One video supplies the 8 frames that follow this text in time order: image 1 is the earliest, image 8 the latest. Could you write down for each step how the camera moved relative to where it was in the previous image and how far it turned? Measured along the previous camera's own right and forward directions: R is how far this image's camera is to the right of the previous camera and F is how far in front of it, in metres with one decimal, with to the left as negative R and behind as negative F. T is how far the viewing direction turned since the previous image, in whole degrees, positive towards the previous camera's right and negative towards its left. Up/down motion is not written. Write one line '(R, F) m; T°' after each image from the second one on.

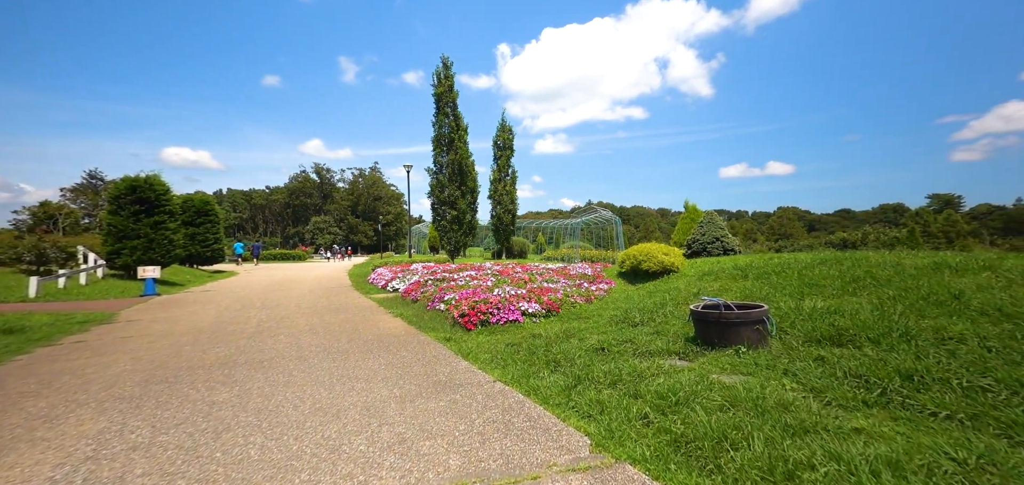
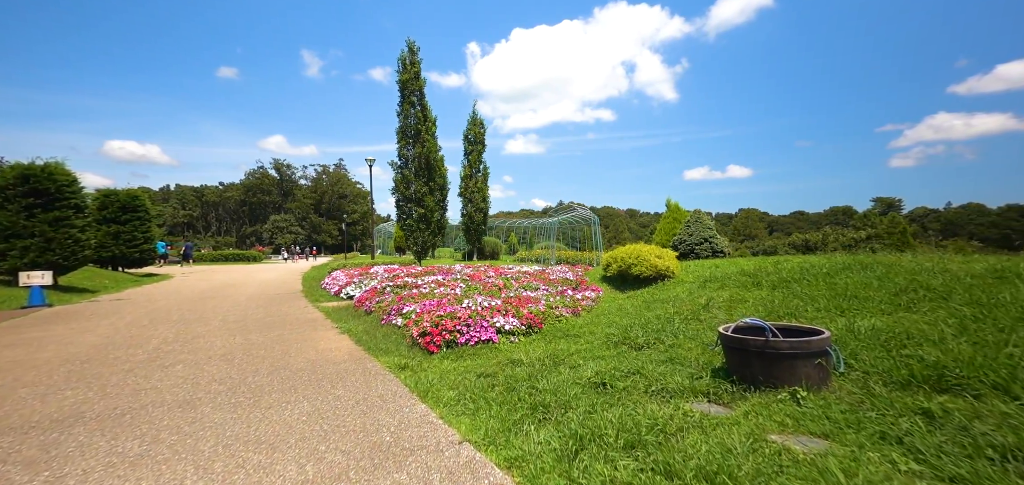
(0.0, +1.4) m; +4°
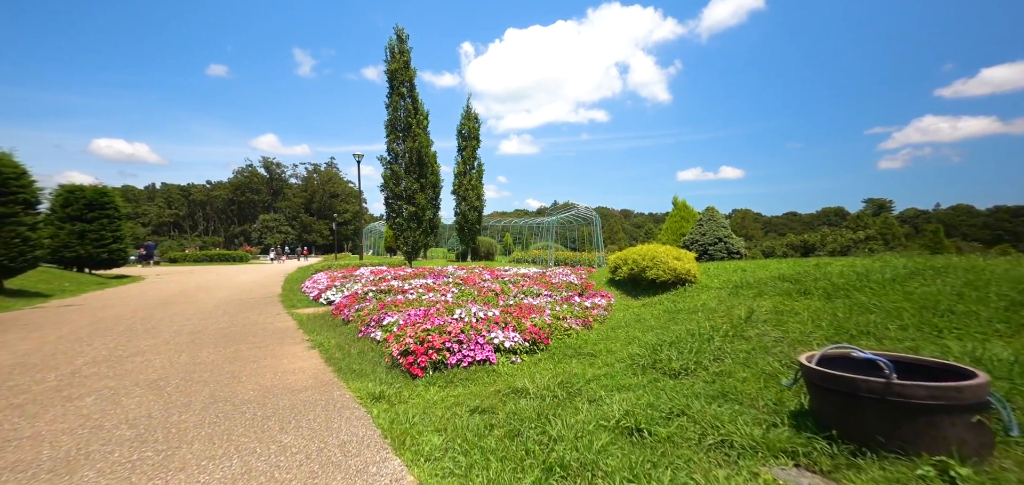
(-0.1, +1.1) m; +1°
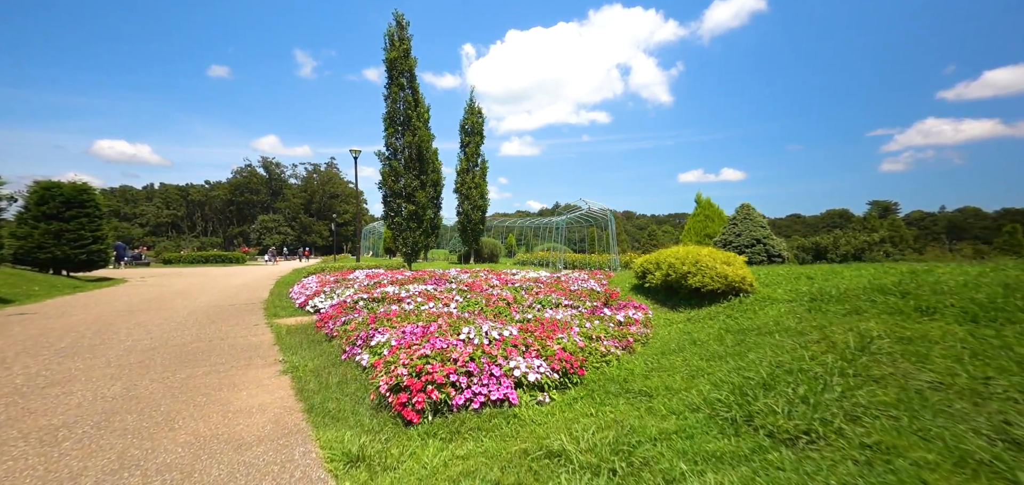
(-0.2, +1.3) m; 0°
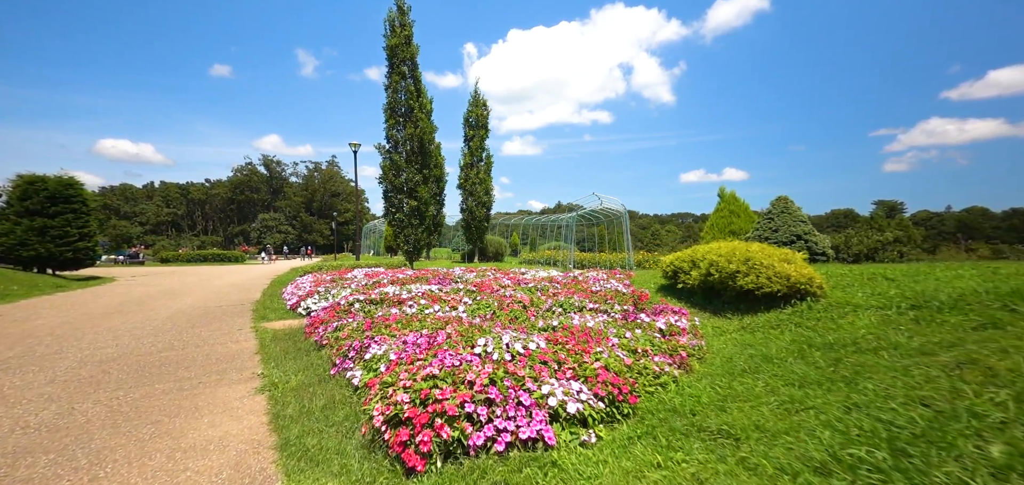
(-0.2, +1.0) m; 0°
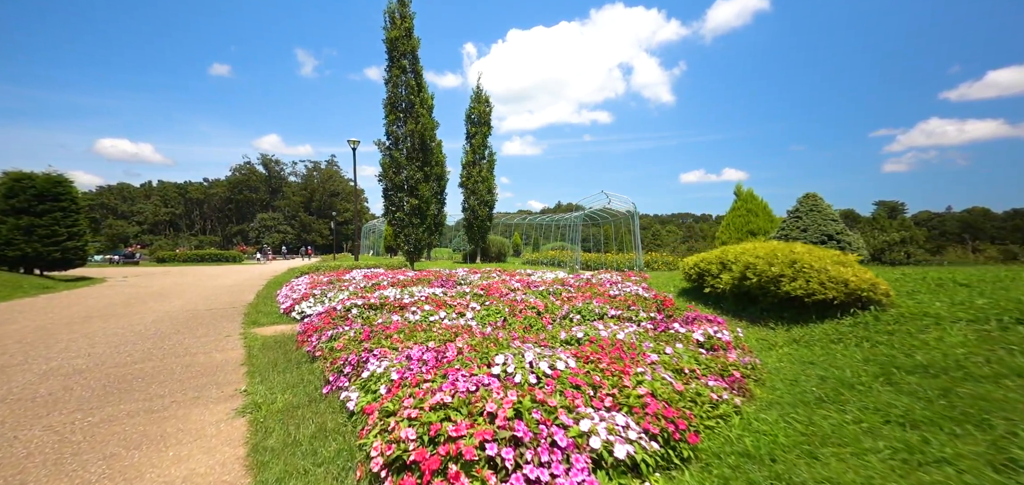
(-0.2, +0.6) m; 0°
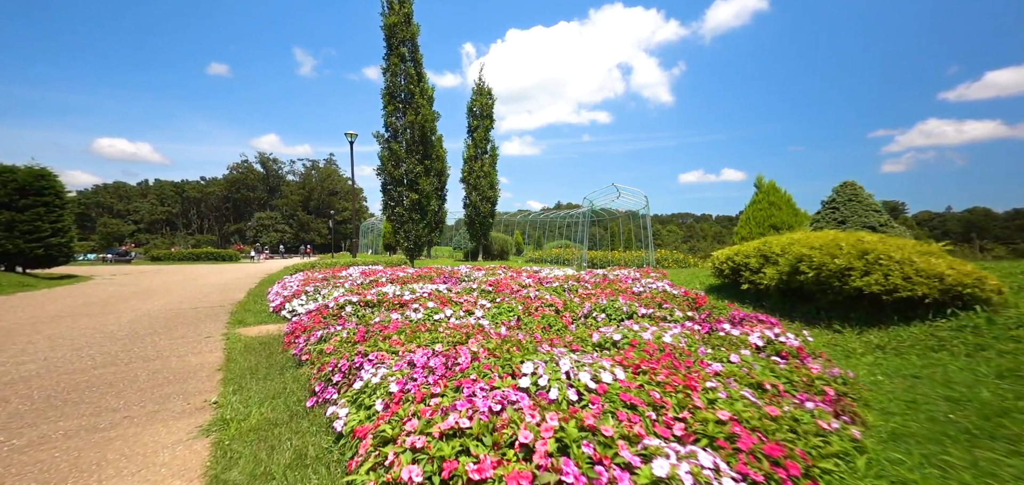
(-0.2, +0.7) m; 0°
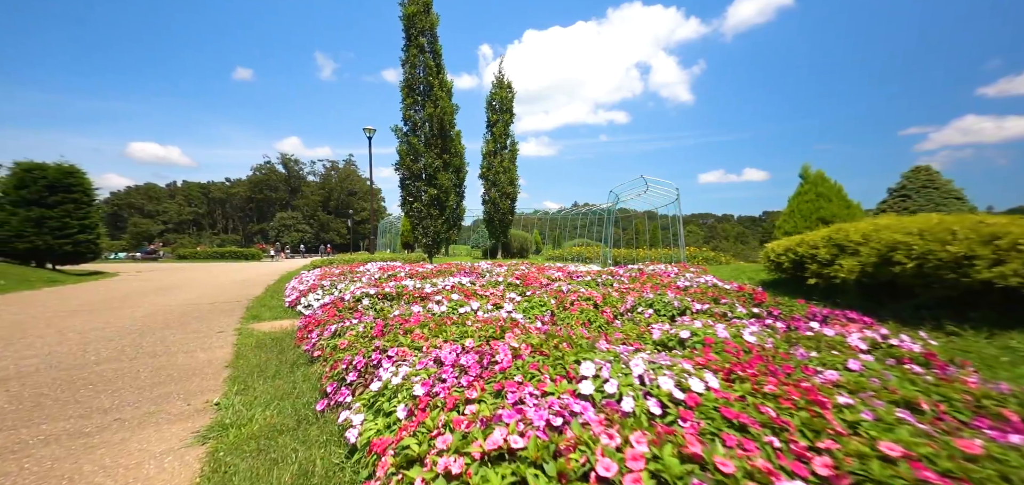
(-0.2, +0.6) m; -2°
